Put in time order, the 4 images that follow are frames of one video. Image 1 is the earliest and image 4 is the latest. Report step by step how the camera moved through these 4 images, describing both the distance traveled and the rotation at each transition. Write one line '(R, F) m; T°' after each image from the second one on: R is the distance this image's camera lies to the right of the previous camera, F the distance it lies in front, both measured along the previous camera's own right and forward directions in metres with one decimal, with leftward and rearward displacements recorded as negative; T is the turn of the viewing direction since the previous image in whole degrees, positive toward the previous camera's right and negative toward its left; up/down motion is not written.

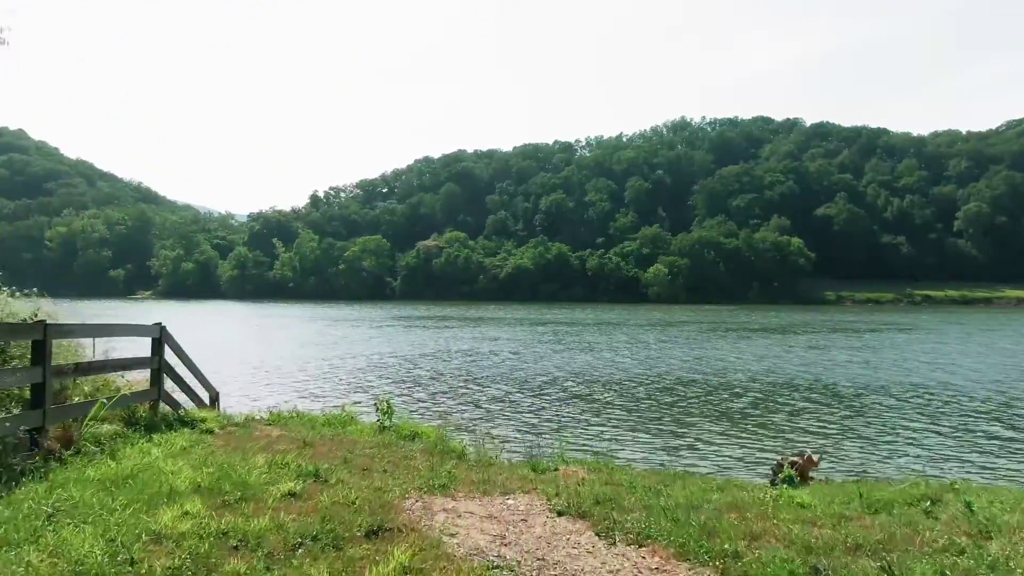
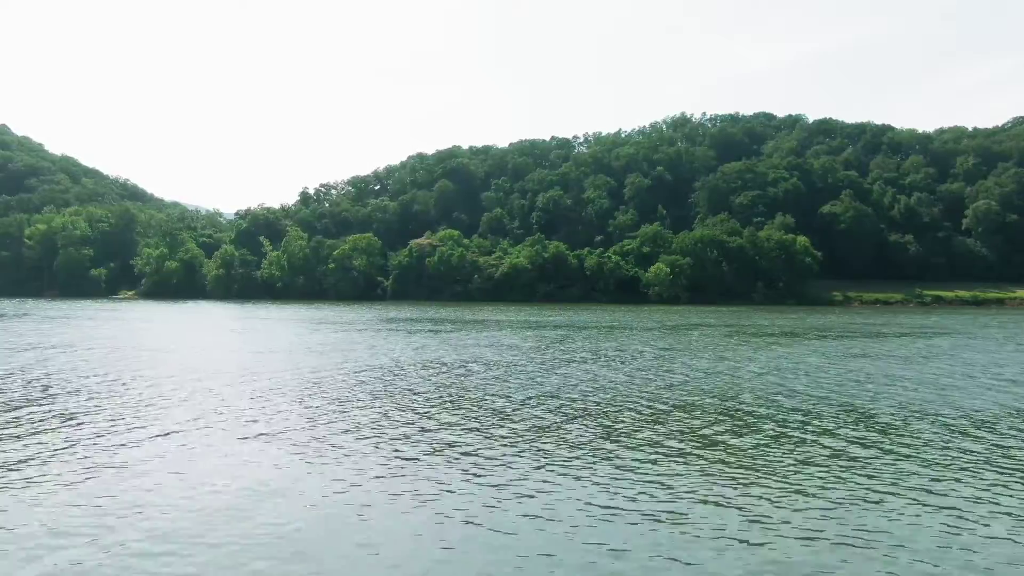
(+0.1, +4.1) m; 0°
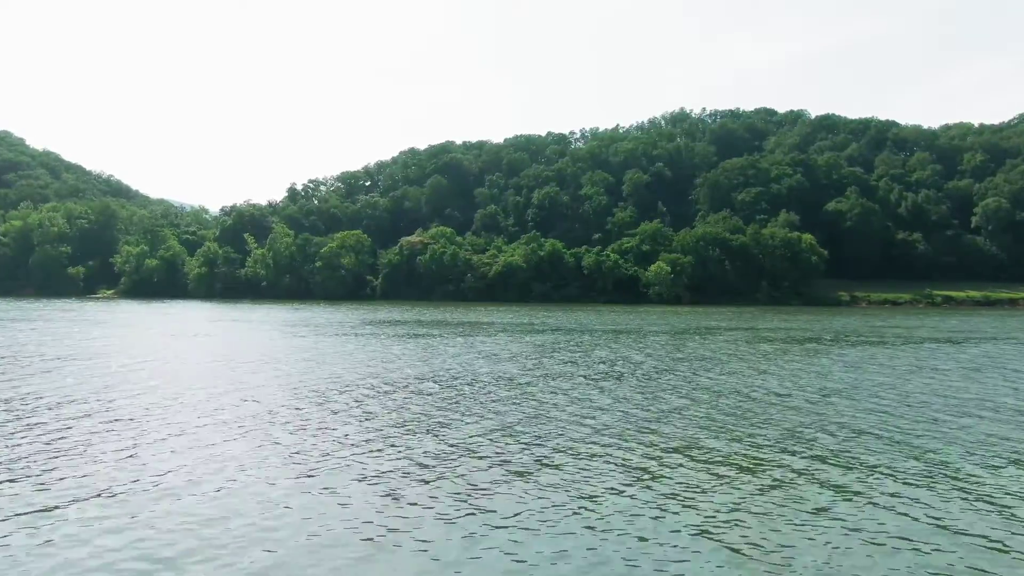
(+0.1, +4.4) m; 0°
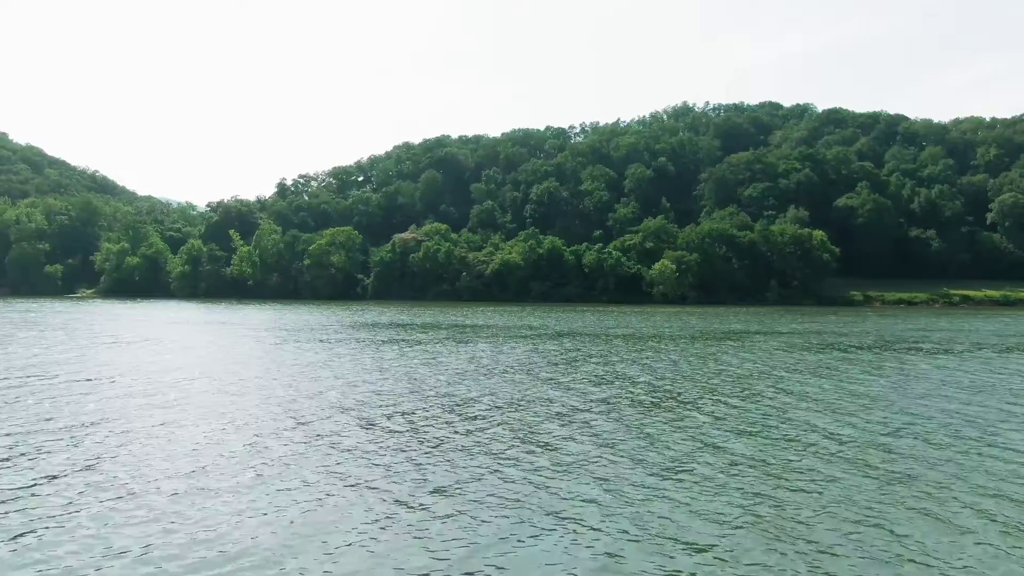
(+0.1, +4.8) m; 0°
